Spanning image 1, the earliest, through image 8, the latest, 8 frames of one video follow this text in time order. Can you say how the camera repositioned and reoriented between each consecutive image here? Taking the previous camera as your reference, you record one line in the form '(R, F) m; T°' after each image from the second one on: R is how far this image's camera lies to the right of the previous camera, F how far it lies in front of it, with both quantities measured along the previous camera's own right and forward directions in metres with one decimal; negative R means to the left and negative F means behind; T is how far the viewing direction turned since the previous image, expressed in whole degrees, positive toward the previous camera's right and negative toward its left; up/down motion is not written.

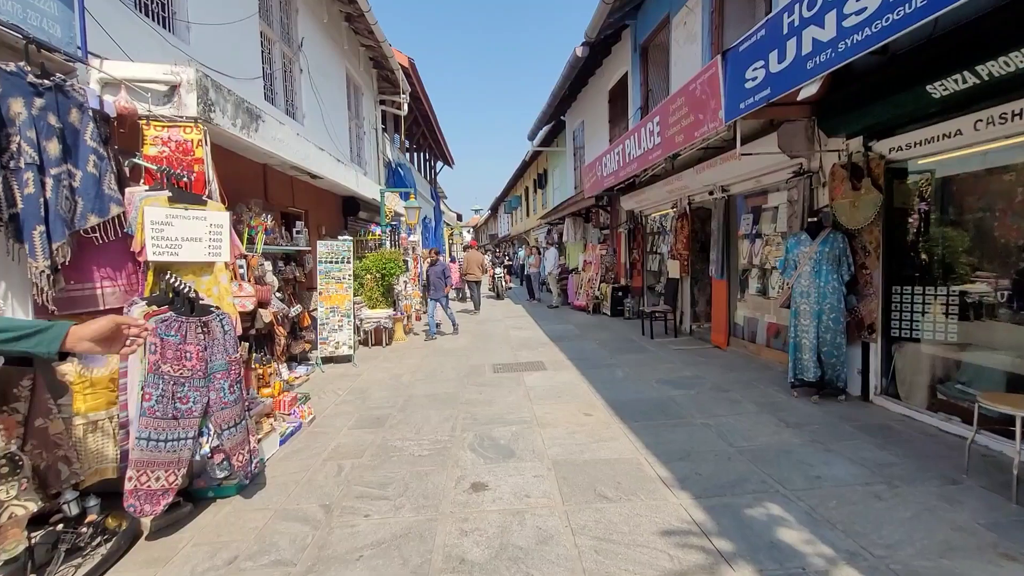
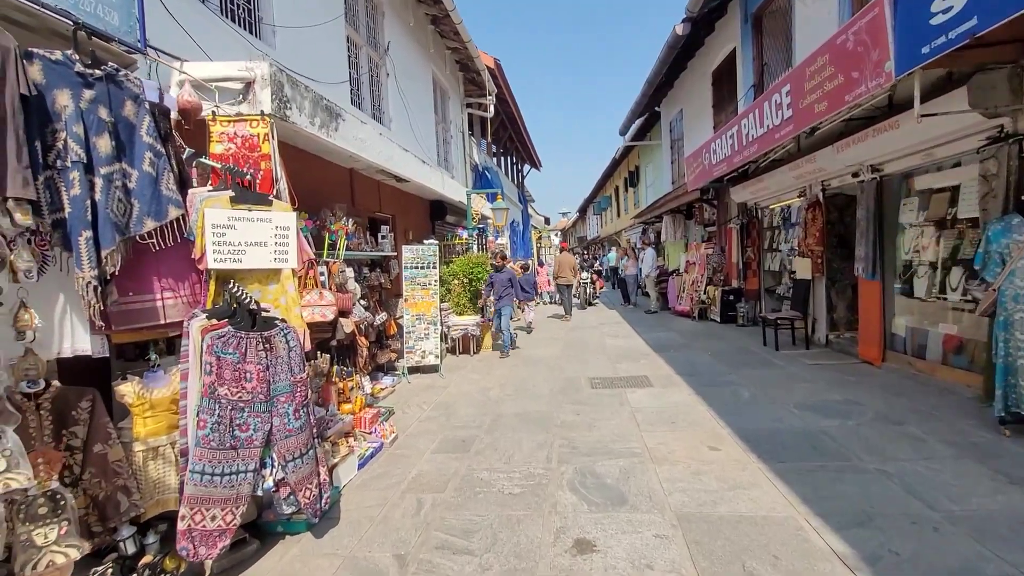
(-0.1, +0.7) m; -10°
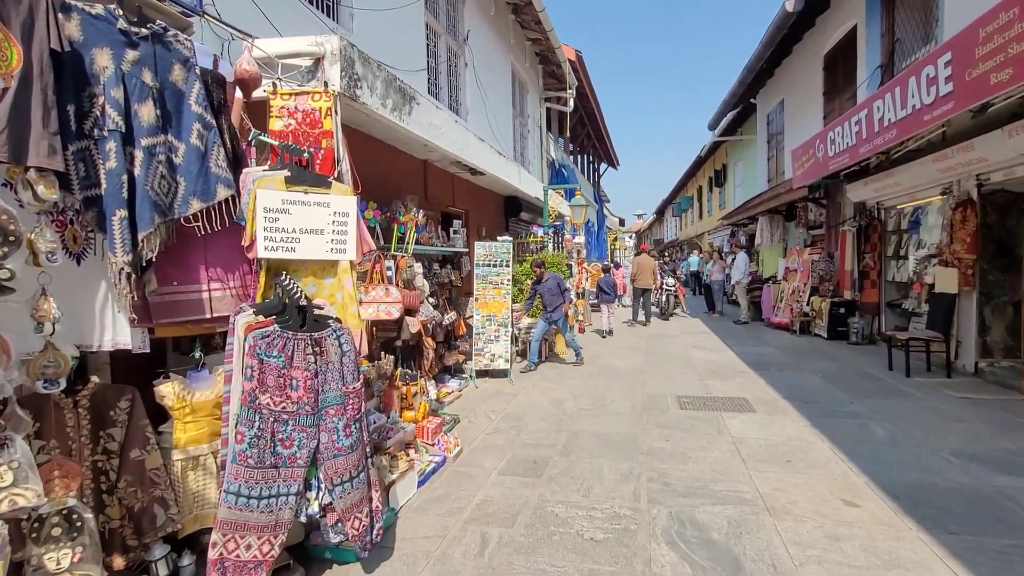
(-0.1, +0.5) m; -8°
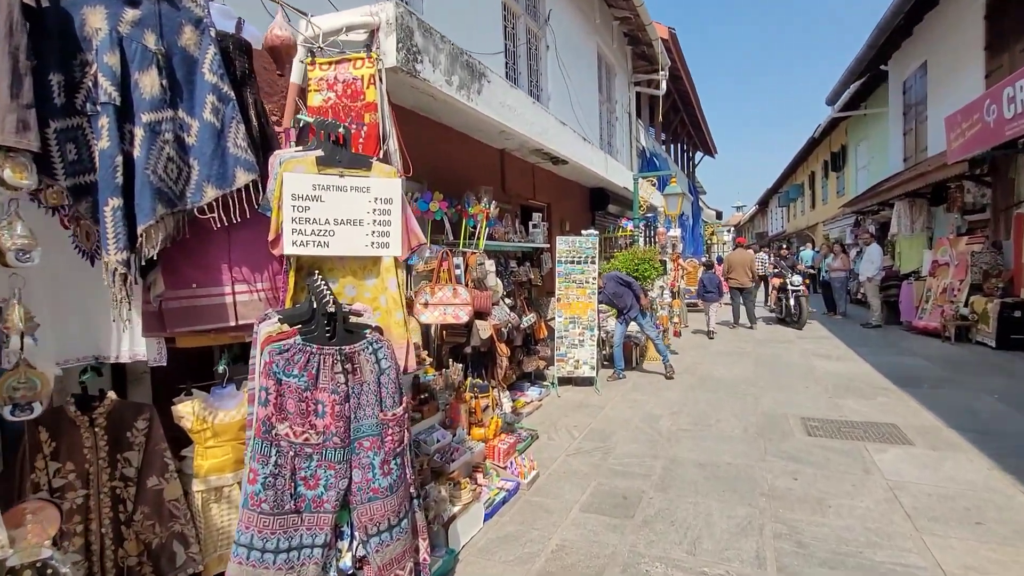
(0.0, +0.6) m; -10°
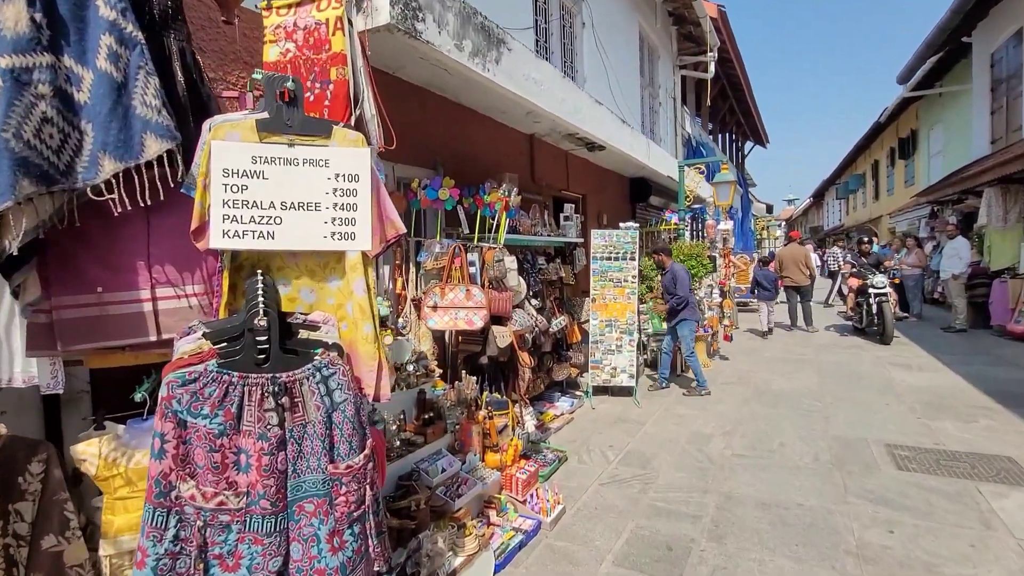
(+0.1, +0.6) m; -5°
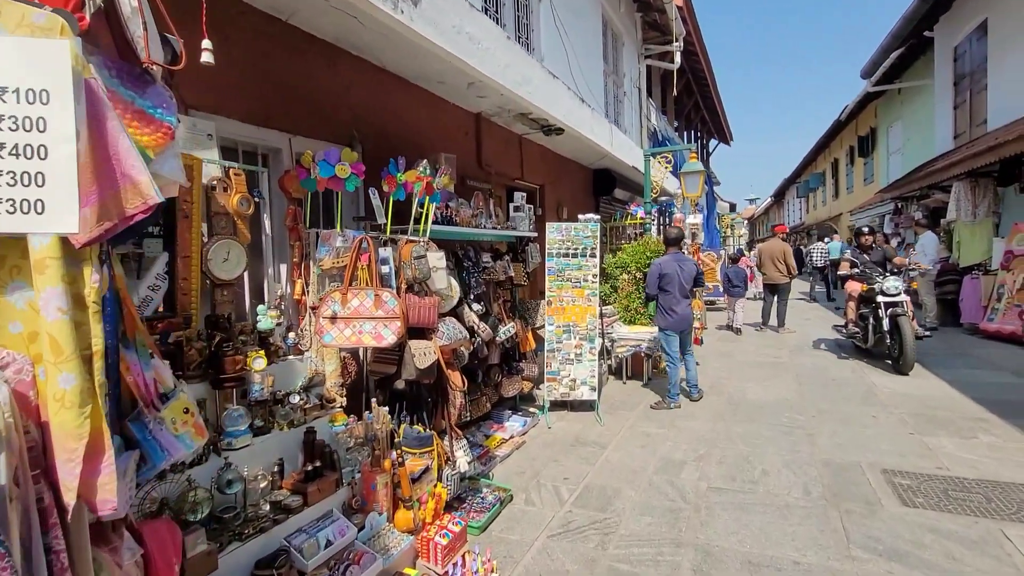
(+0.3, +0.7) m; +4°
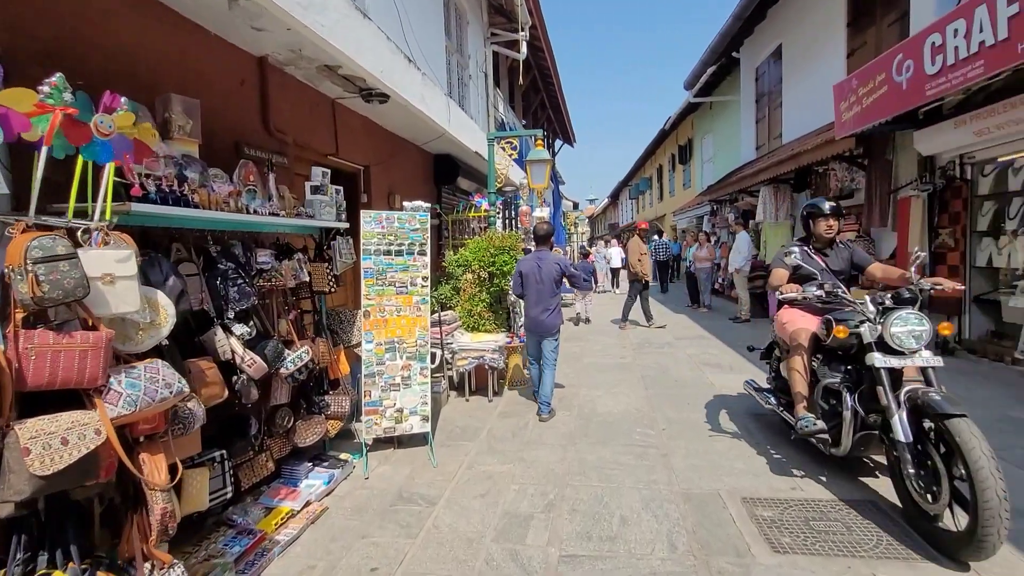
(+0.4, +1.0) m; +17°
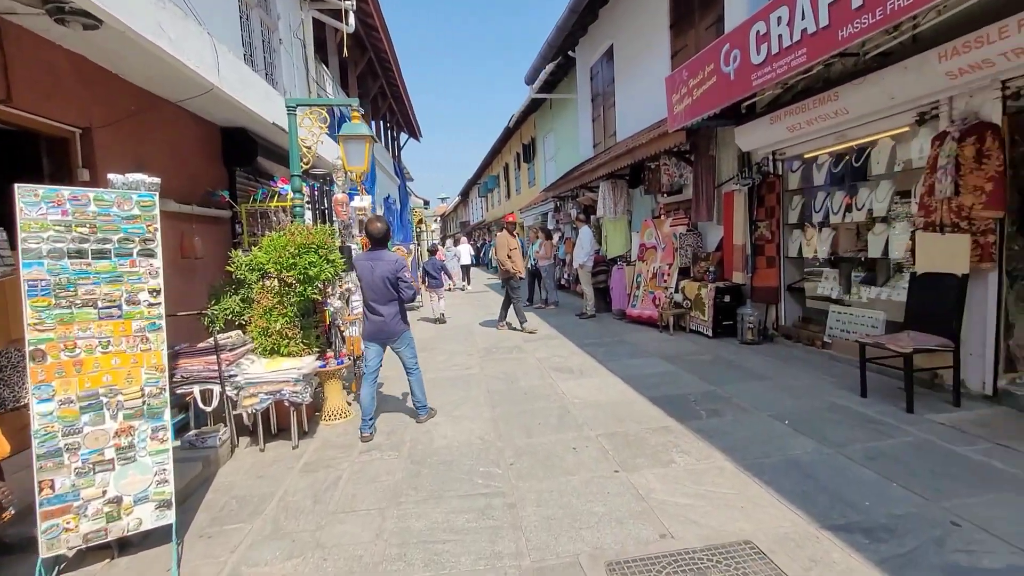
(+0.4, +0.9) m; +17°
